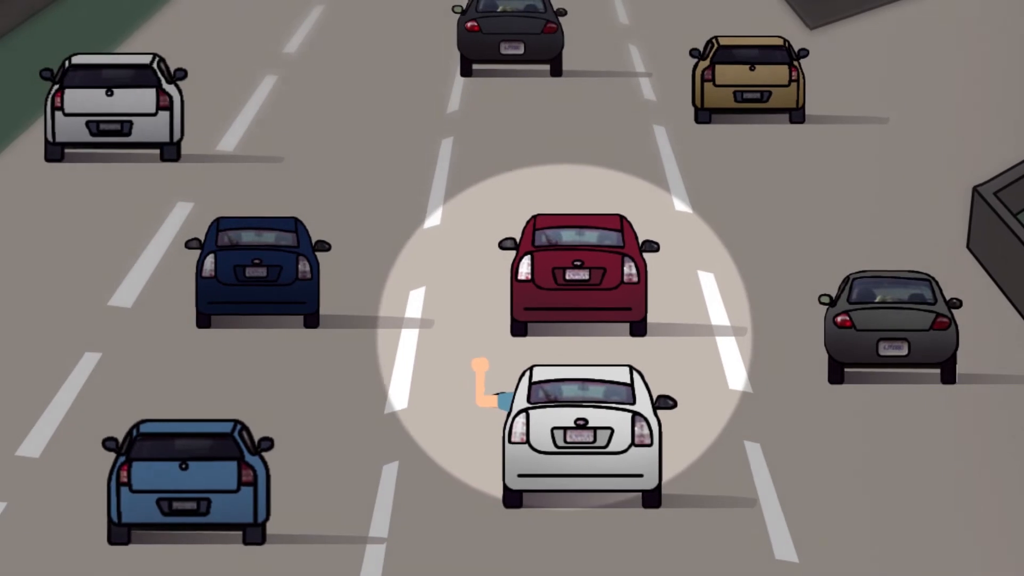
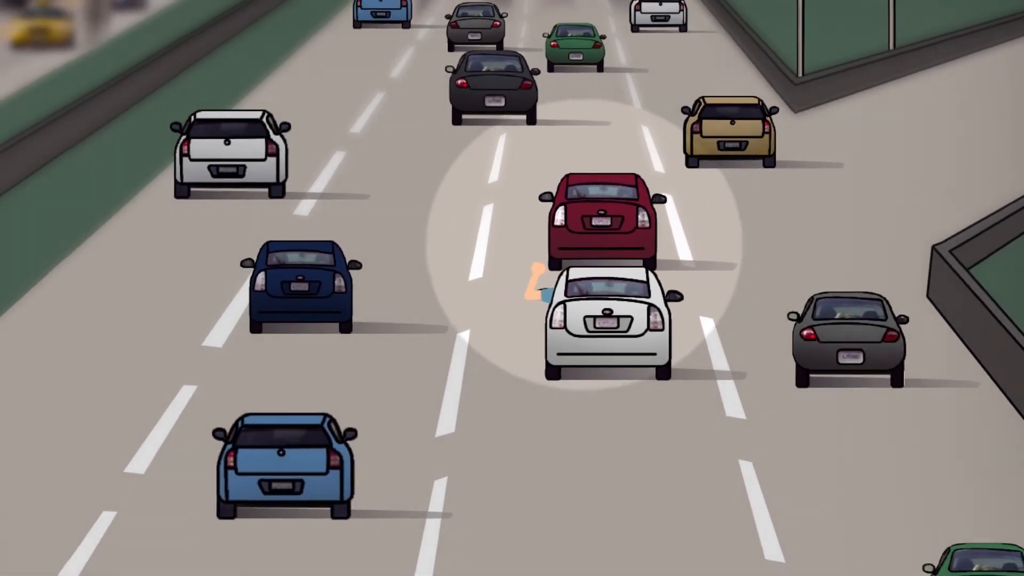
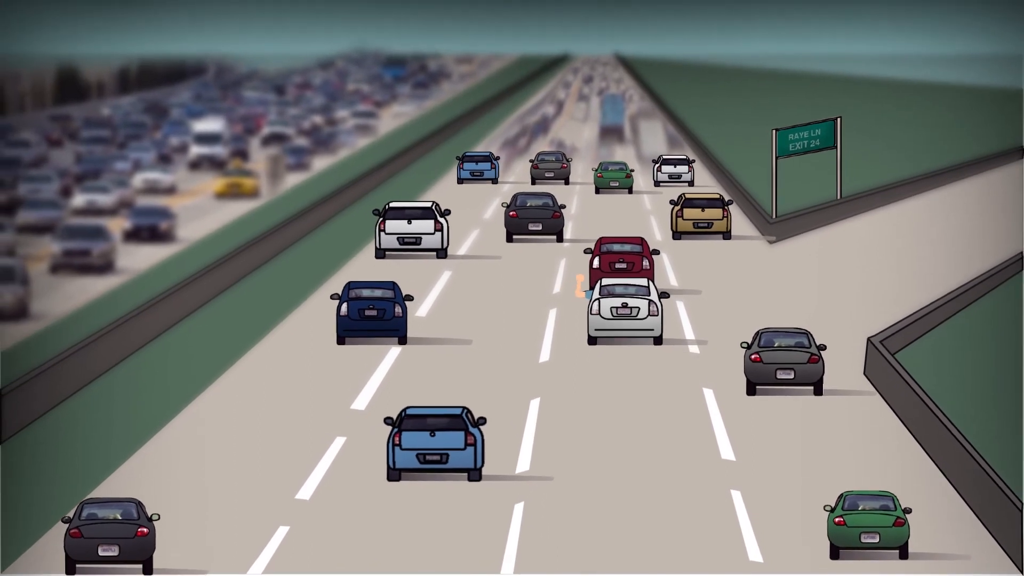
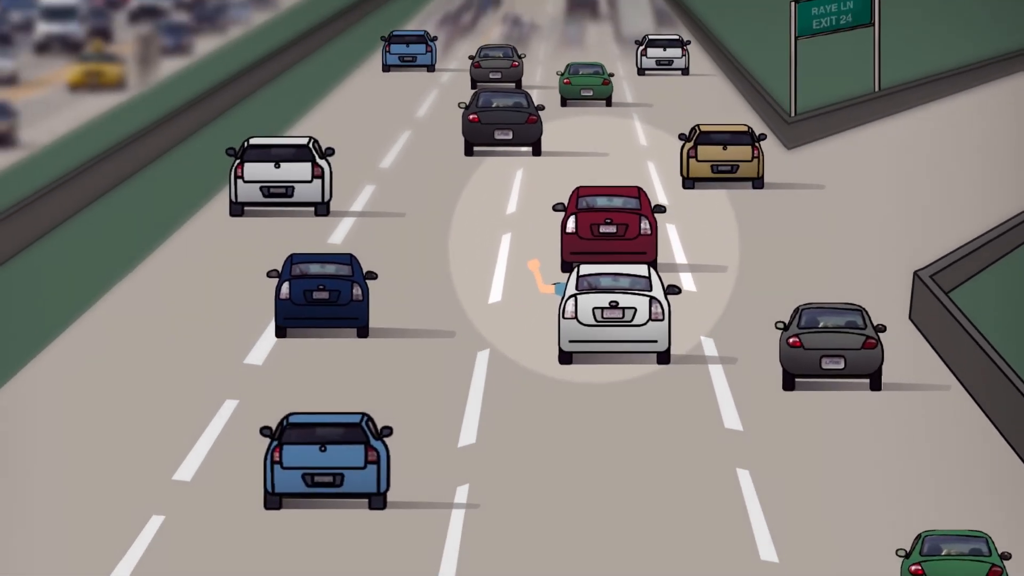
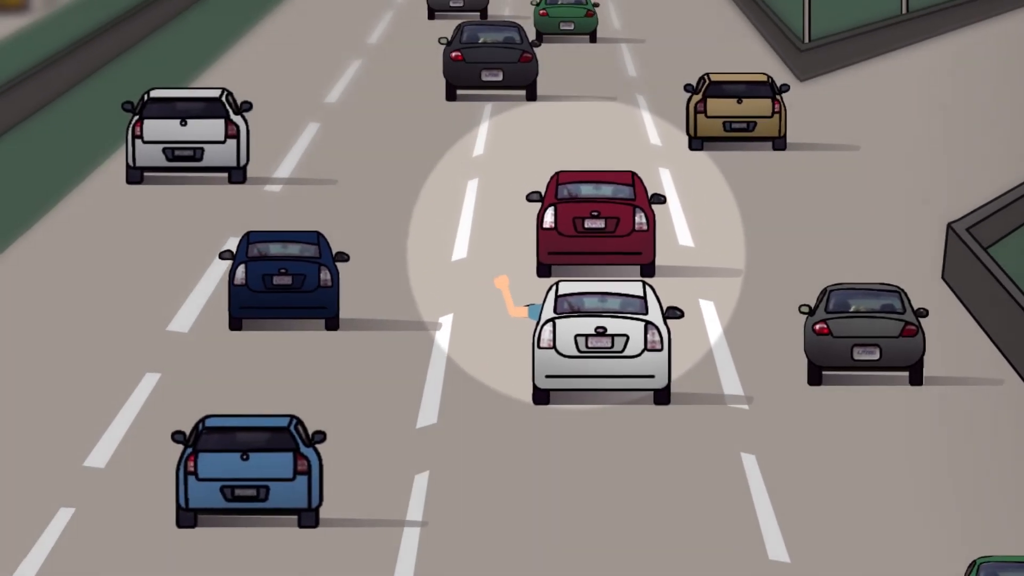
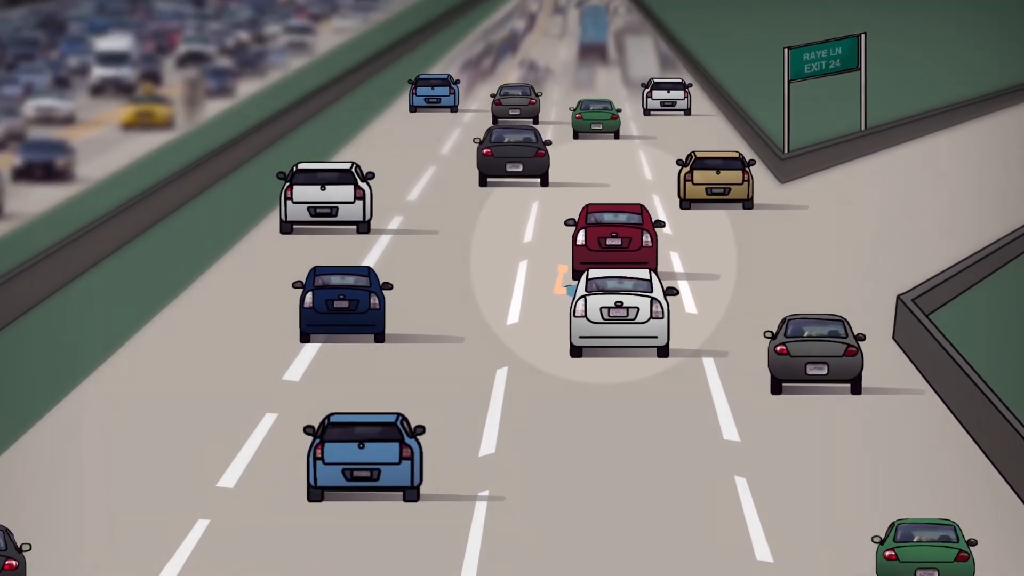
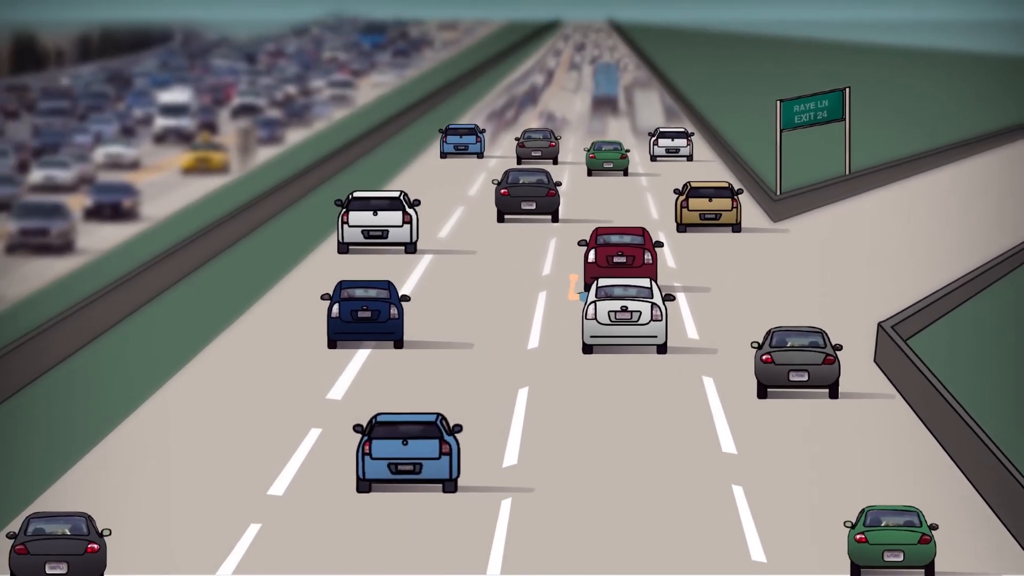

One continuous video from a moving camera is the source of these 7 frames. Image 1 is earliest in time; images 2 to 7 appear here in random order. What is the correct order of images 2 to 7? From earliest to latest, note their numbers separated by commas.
5, 2, 4, 6, 7, 3
